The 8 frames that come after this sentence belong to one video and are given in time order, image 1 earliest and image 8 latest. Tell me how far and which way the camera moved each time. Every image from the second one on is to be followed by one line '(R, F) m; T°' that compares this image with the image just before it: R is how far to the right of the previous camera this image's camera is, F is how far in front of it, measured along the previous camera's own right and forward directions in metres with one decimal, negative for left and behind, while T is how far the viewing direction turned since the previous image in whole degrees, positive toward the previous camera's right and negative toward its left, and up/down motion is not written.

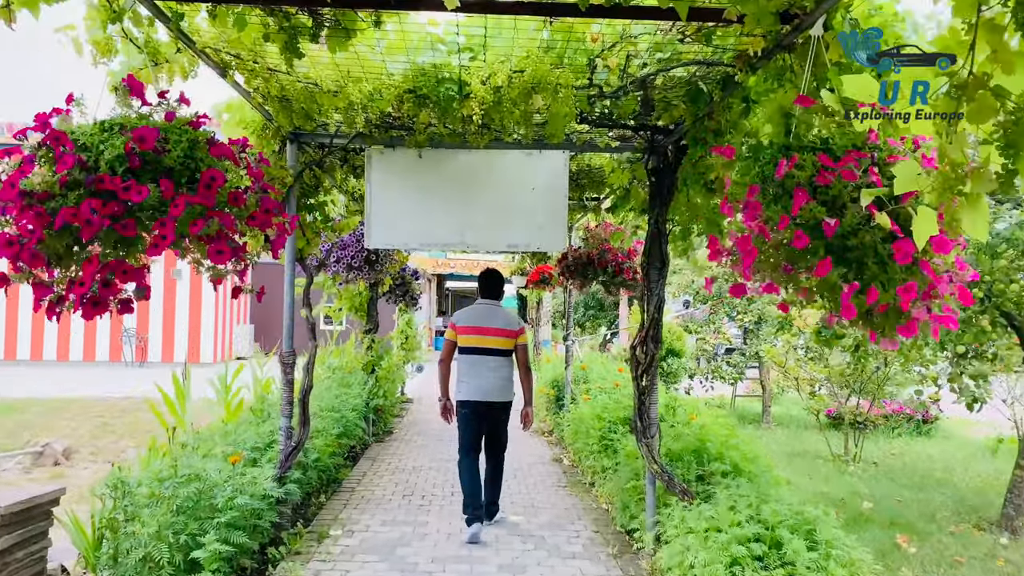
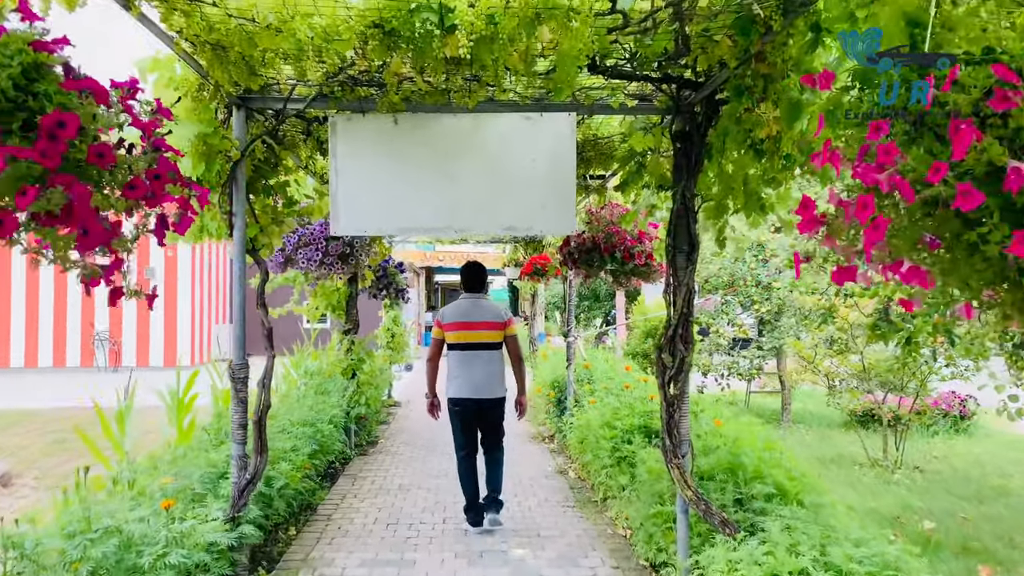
(0.0, +0.6) m; +1°
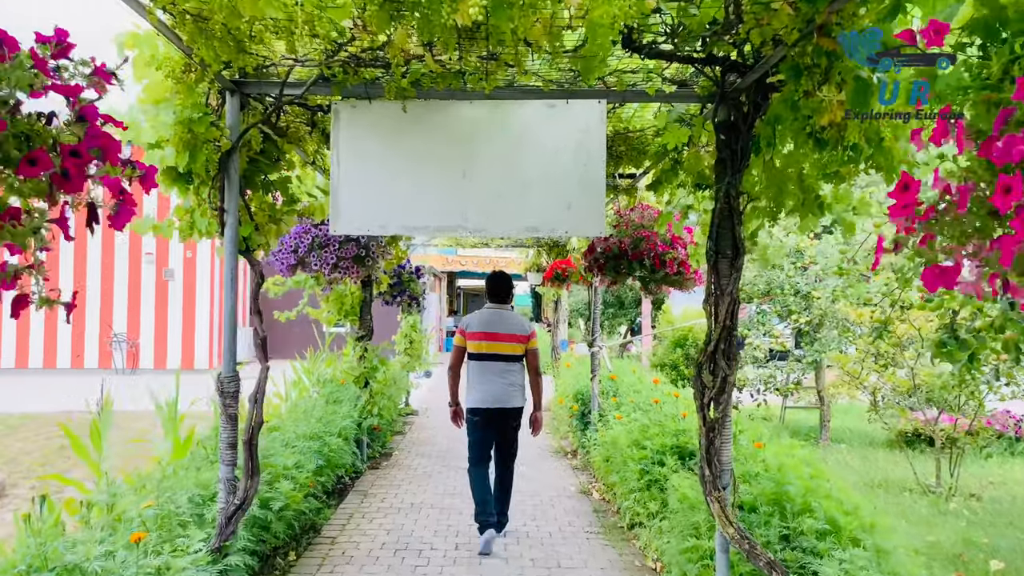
(0.0, +0.3) m; -2°
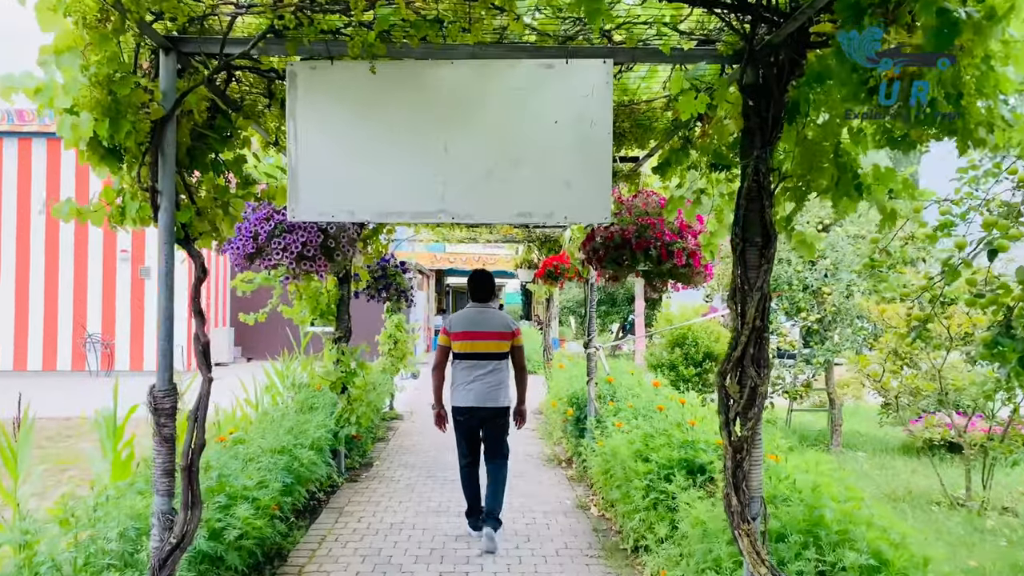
(0.0, +0.4) m; +1°
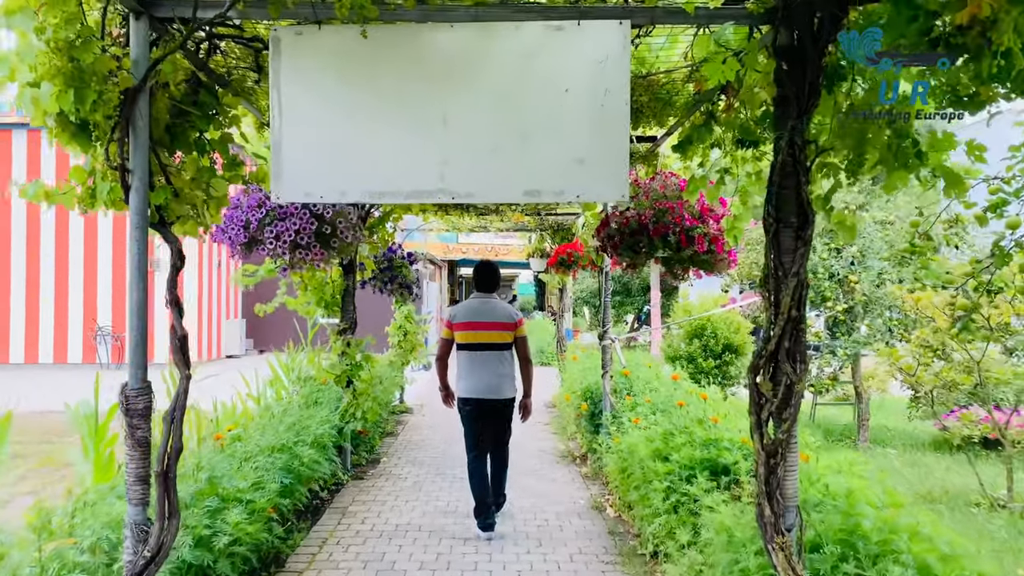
(0.0, +0.2) m; -1°
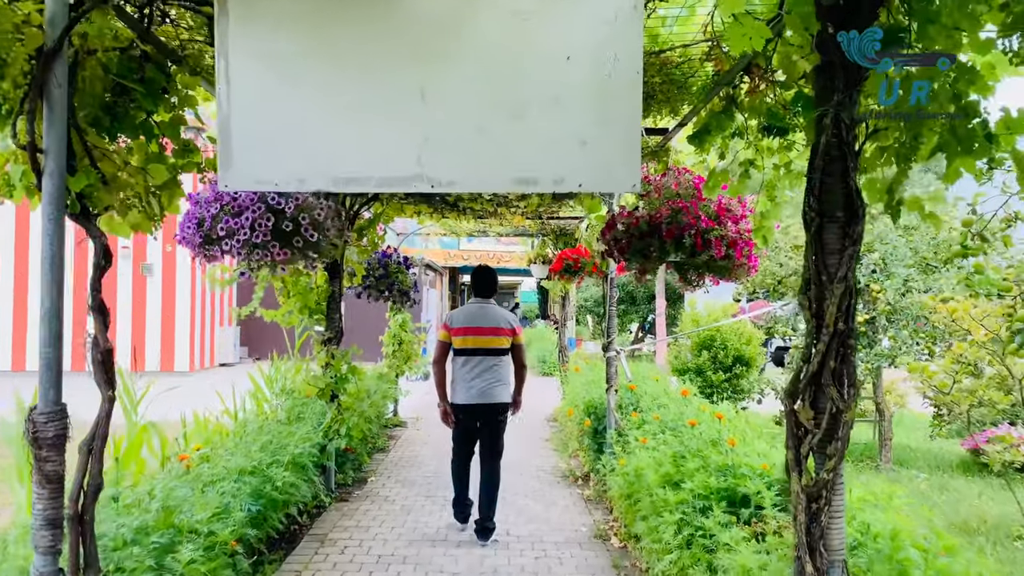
(0.0, +0.3) m; 0°
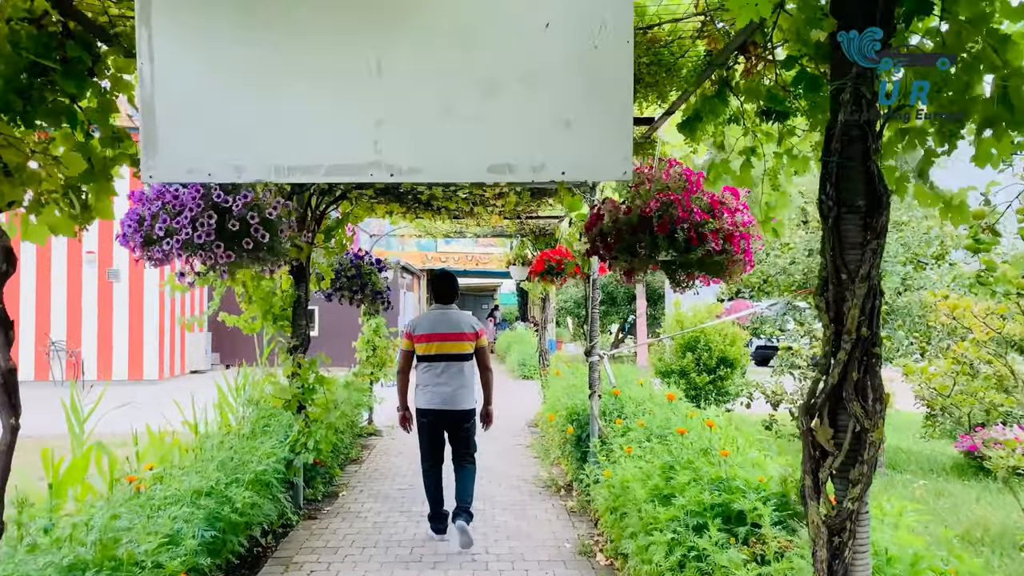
(0.0, +0.2) m; +2°
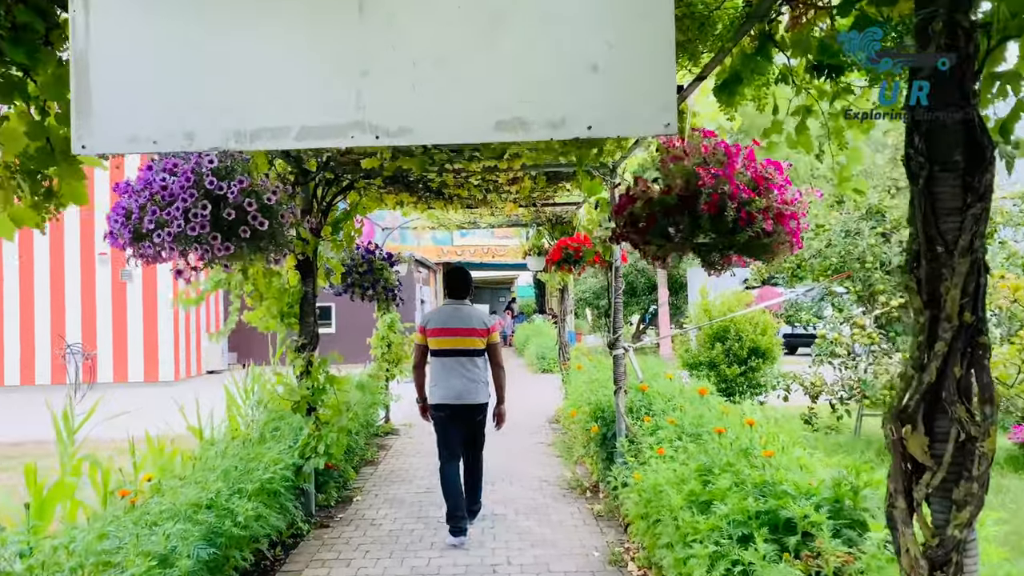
(0.0, +0.3) m; -1°
